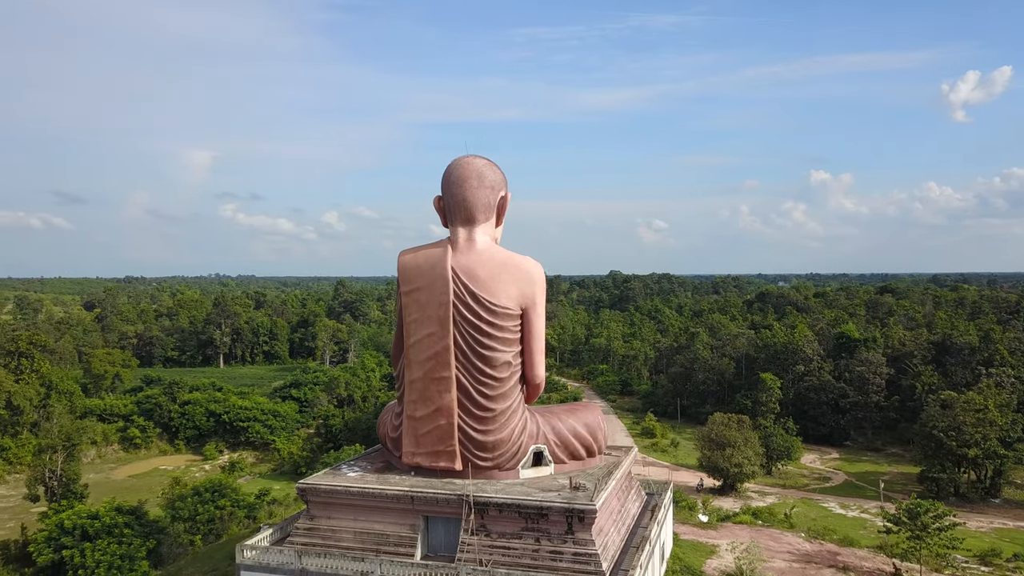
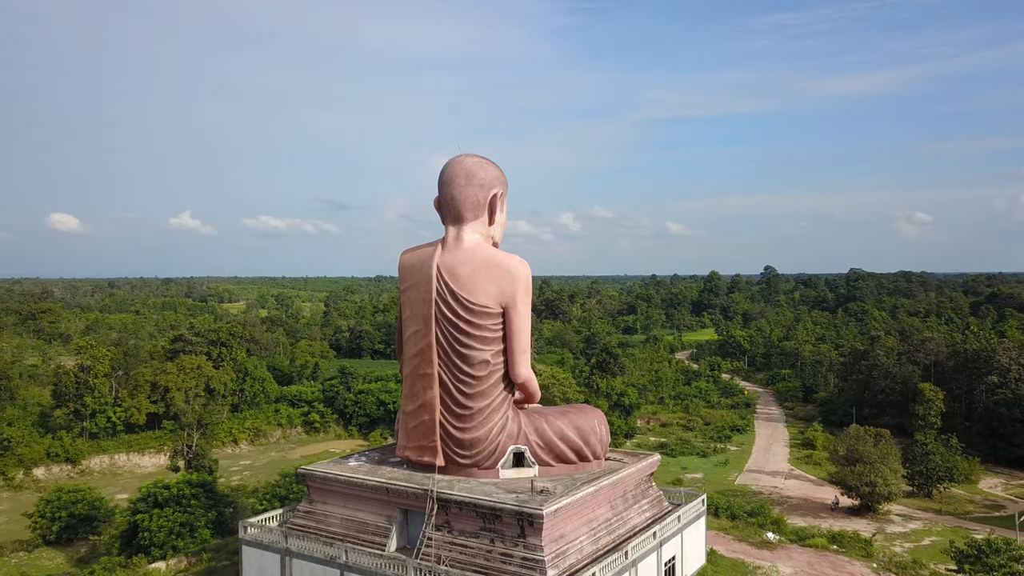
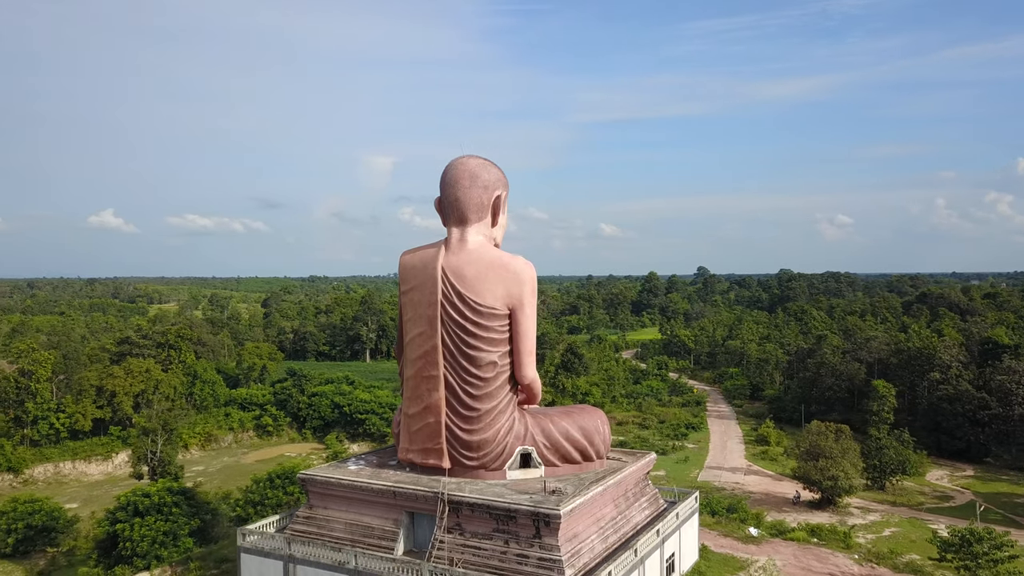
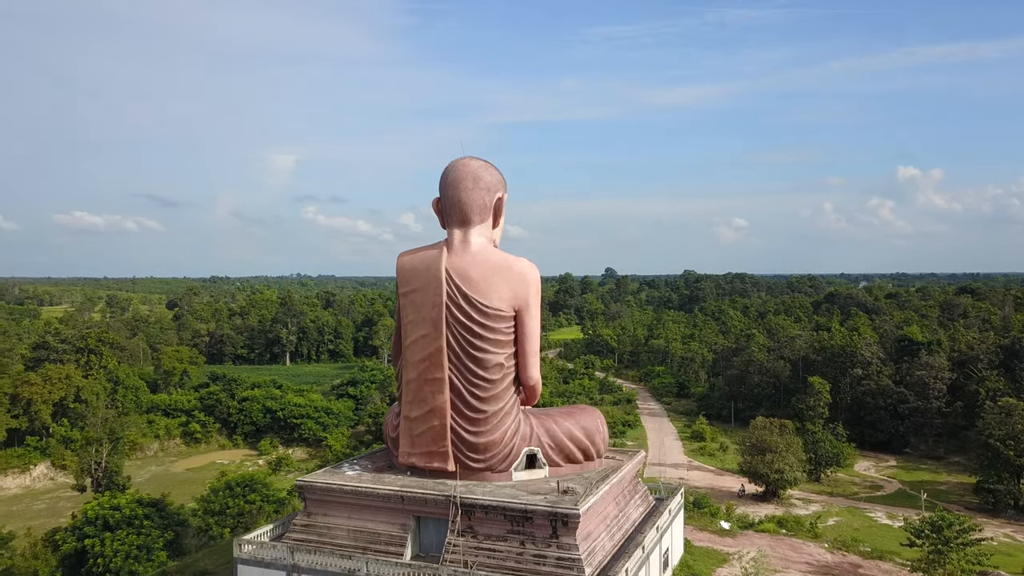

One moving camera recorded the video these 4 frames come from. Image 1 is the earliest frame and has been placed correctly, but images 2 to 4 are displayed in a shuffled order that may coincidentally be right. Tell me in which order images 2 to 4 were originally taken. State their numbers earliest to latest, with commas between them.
4, 3, 2
